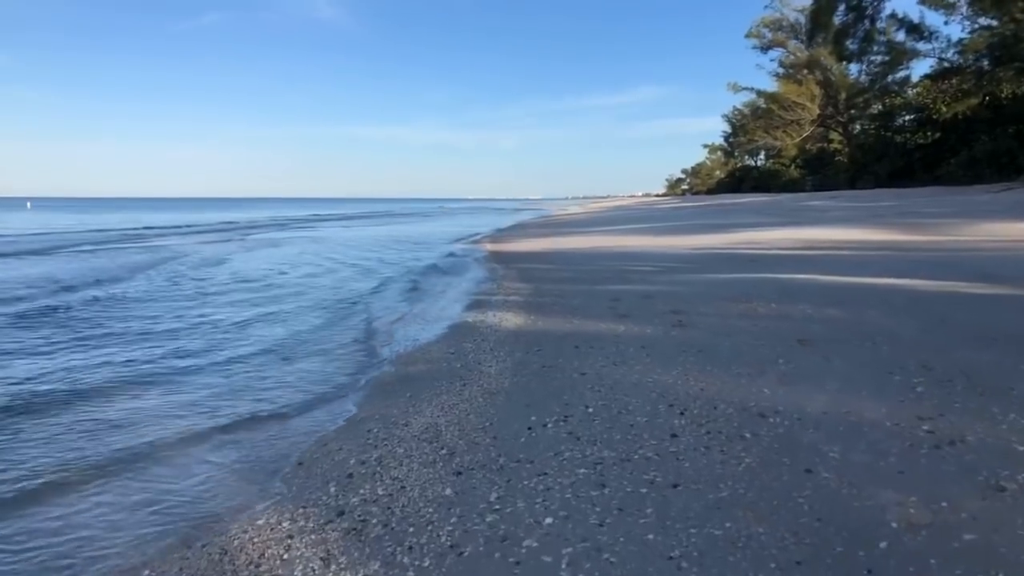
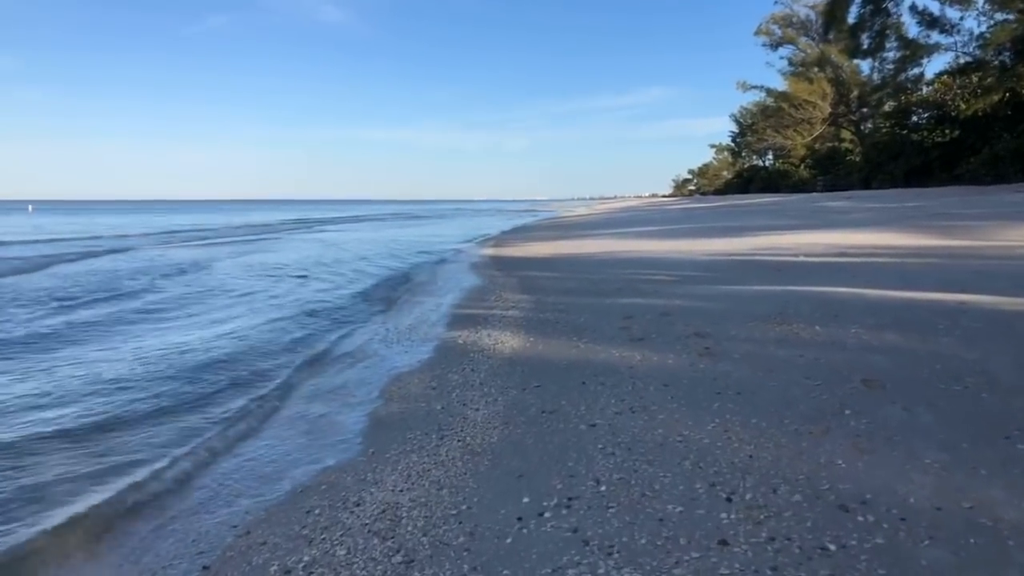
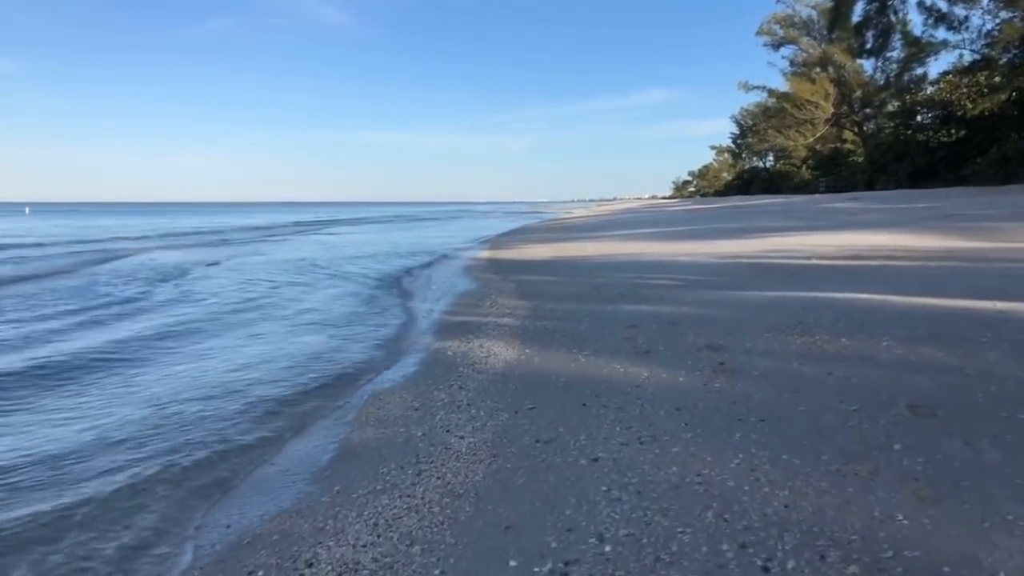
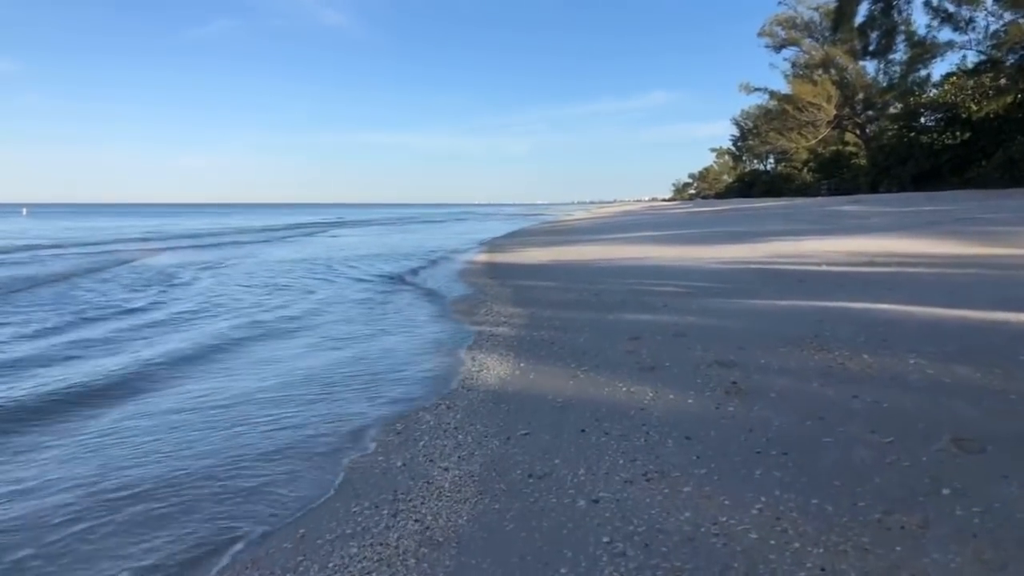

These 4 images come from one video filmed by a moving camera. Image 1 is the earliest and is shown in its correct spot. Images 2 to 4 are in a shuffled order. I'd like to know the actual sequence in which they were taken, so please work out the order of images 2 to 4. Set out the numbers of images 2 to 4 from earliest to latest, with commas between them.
2, 3, 4
